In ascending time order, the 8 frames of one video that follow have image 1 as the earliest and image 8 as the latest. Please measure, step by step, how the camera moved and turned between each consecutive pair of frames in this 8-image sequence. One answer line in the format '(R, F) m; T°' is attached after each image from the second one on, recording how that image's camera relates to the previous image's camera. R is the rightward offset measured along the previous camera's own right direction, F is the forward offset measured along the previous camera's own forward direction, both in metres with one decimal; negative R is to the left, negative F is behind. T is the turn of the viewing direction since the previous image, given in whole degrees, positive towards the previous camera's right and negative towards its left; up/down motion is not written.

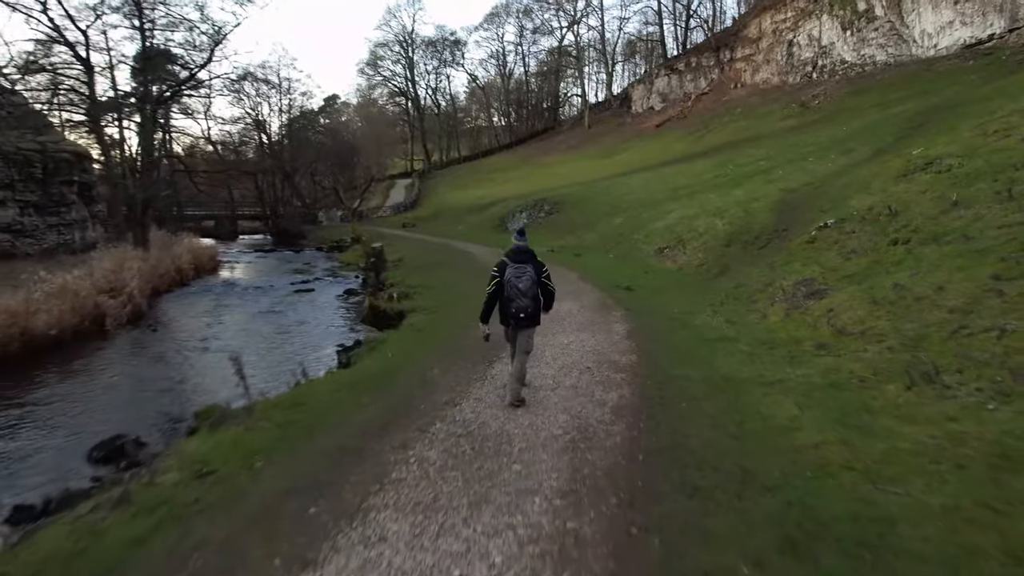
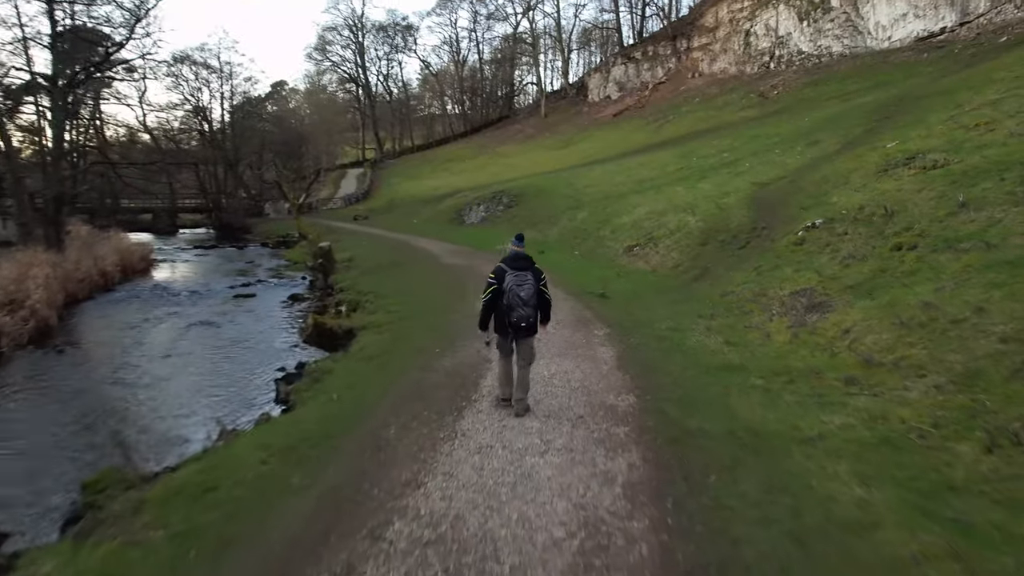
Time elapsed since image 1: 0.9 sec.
(-0.2, +1.6) m; +4°
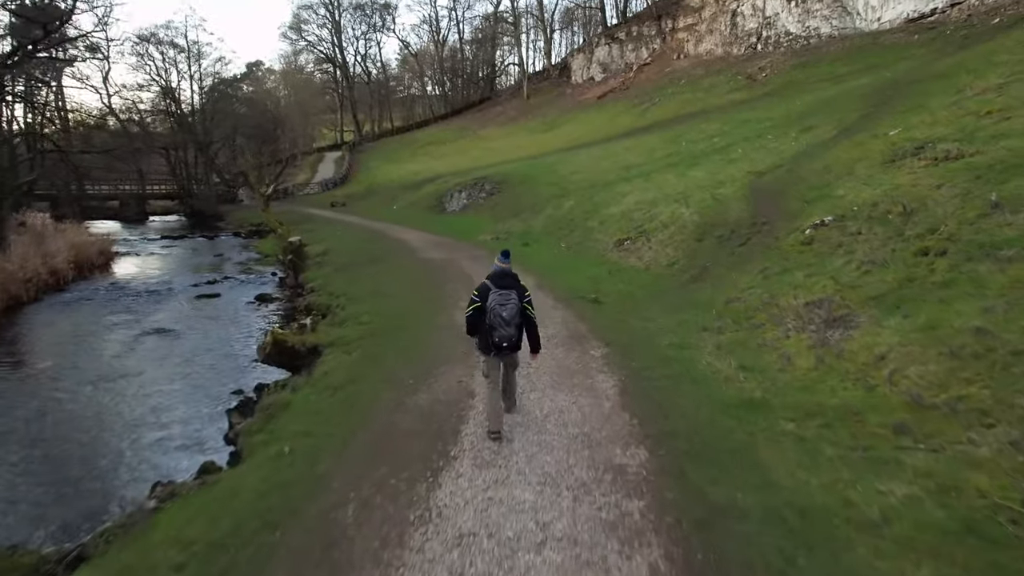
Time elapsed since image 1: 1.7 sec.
(0.0, +1.3) m; +1°
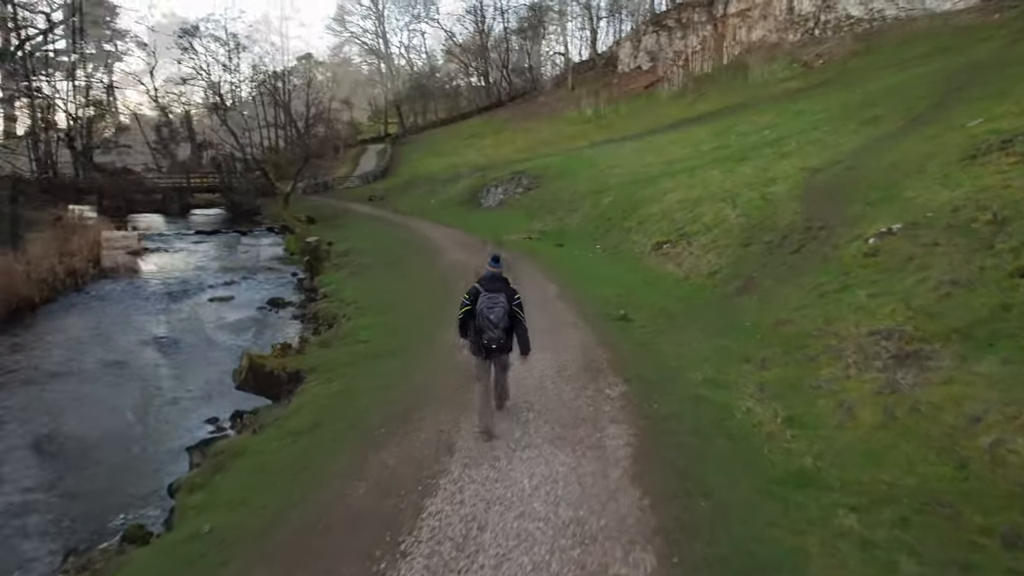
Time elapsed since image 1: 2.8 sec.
(+0.6, +1.5) m; -4°
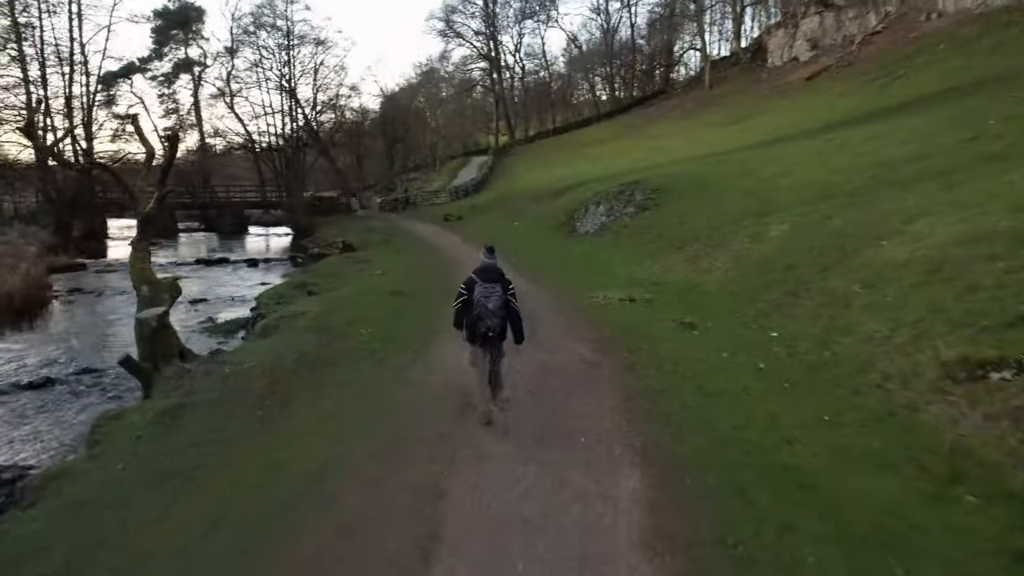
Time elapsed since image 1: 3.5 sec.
(+0.3, +1.0) m; -3°
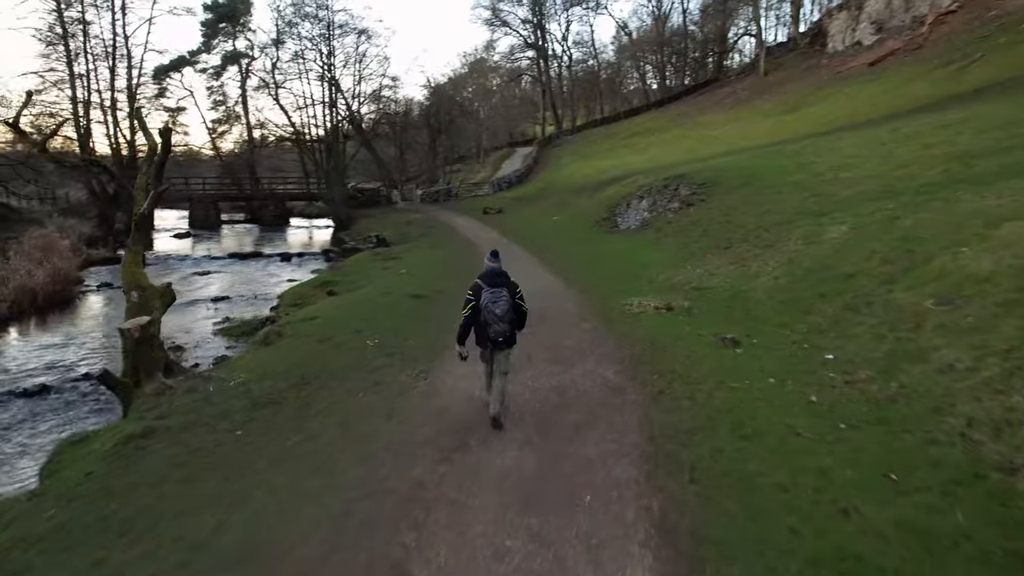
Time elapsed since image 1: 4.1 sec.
(+0.4, +1.1) m; -4°
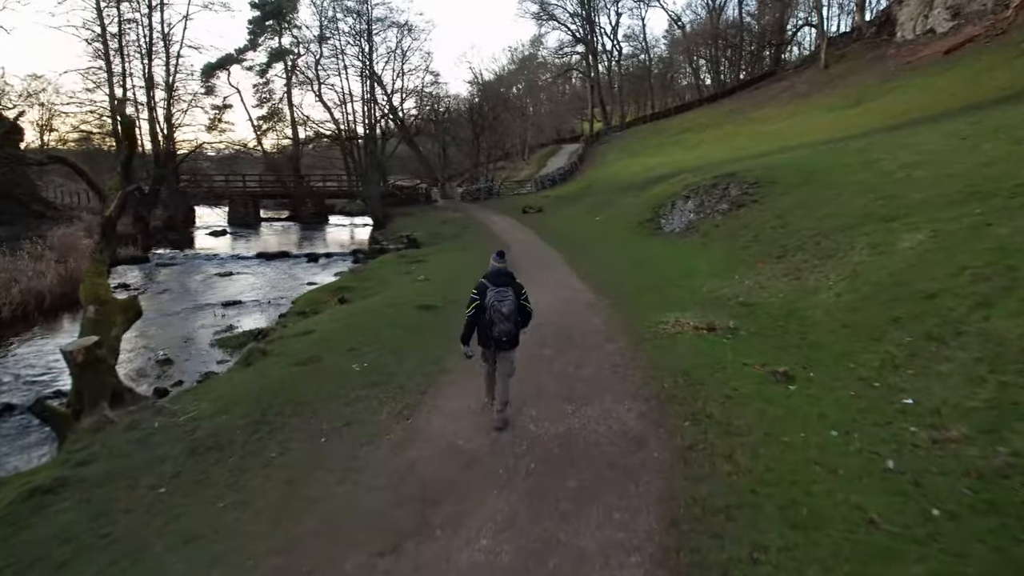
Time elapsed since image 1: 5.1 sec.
(+0.5, +1.6) m; -4°
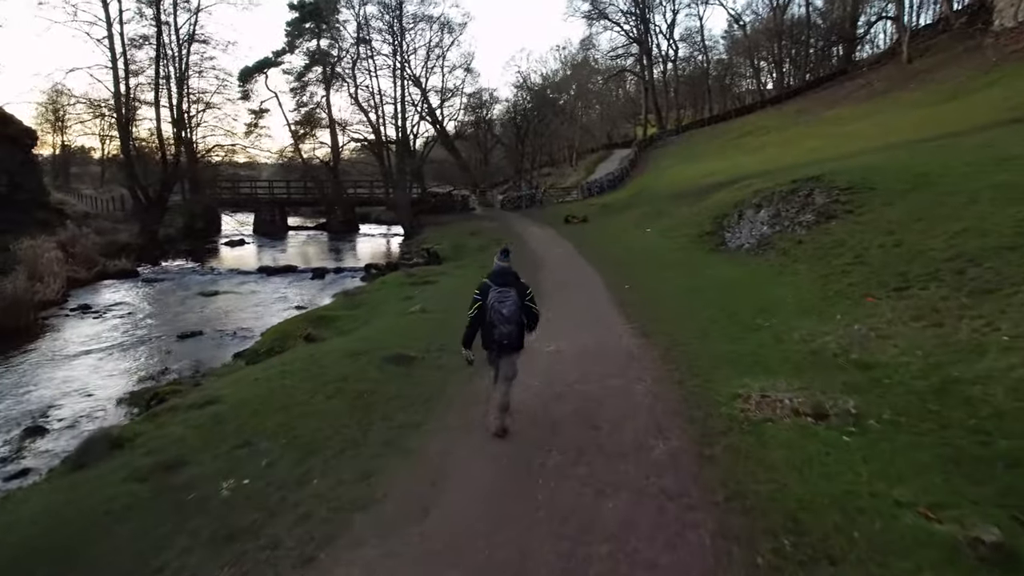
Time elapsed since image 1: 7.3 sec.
(+0.6, +3.9) m; -4°
